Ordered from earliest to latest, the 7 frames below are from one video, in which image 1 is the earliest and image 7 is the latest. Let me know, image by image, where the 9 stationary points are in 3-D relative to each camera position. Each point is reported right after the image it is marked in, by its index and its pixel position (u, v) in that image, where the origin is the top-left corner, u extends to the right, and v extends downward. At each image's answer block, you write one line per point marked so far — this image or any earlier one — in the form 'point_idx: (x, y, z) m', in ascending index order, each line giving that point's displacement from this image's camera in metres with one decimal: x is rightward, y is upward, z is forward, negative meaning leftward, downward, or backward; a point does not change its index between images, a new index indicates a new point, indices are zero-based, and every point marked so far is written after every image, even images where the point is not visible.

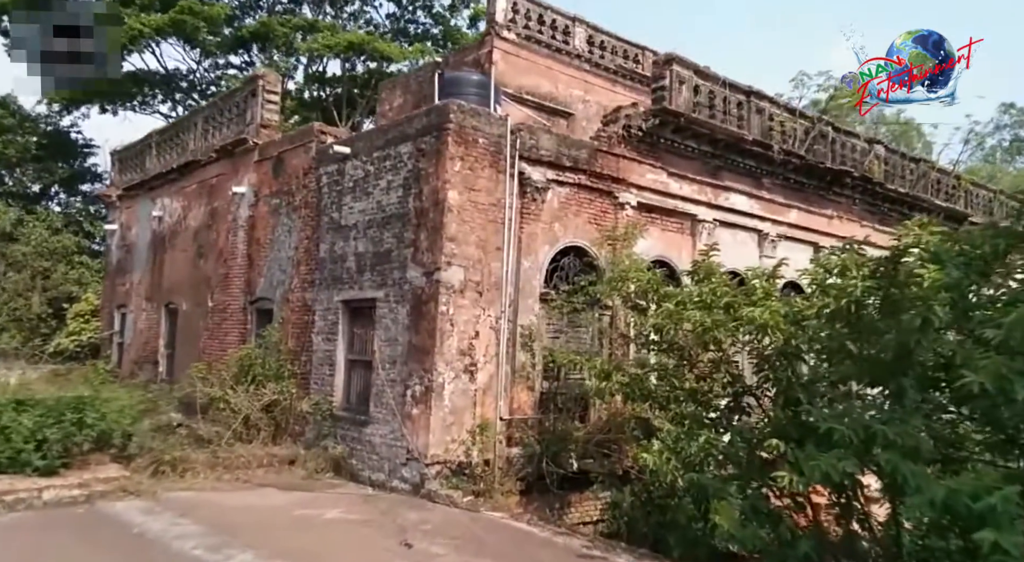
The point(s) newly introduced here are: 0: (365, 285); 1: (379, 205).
0: (-1.8, -0.1, +10.5) m
1: (-1.6, +0.9, +10.4) m
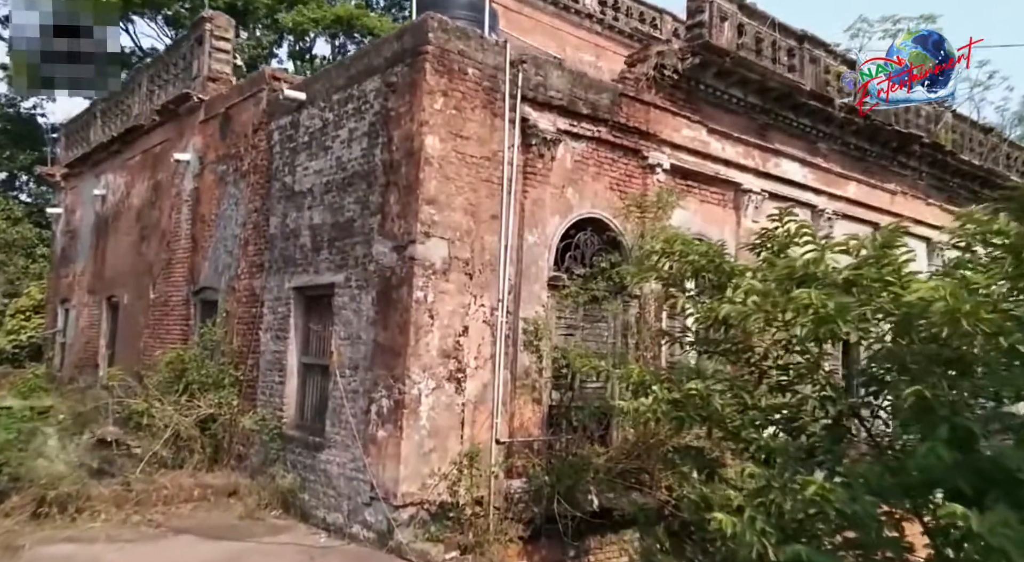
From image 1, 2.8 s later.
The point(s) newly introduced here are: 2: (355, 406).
0: (-1.8, +0.1, +8.1) m
1: (-1.6, +1.1, +8.0) m
2: (-1.3, -1.1, +7.4) m
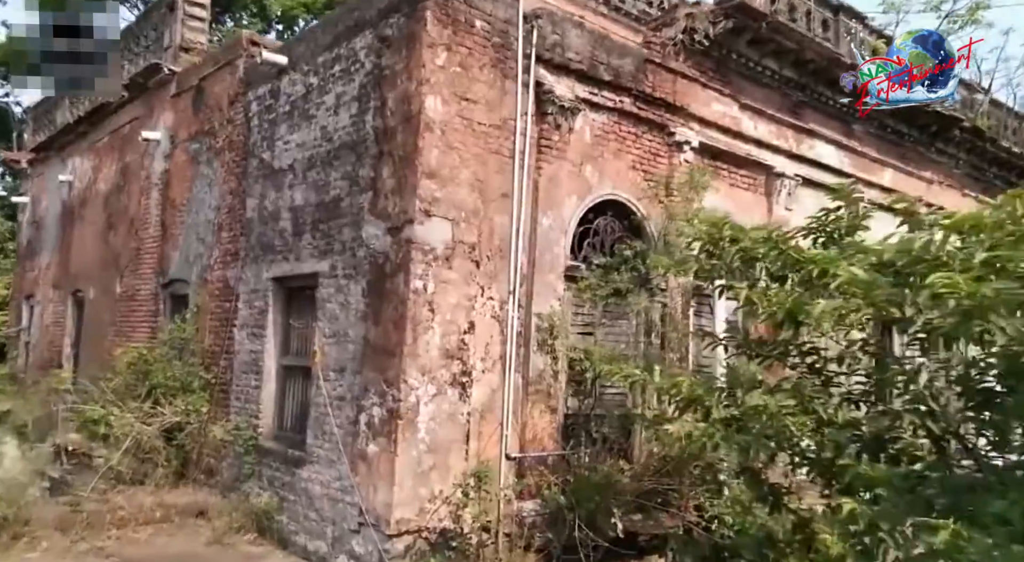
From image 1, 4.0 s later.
0: (-1.7, +0.2, +7.0) m
1: (-1.5, +1.2, +6.9) m
2: (-1.2, -1.0, +6.3) m
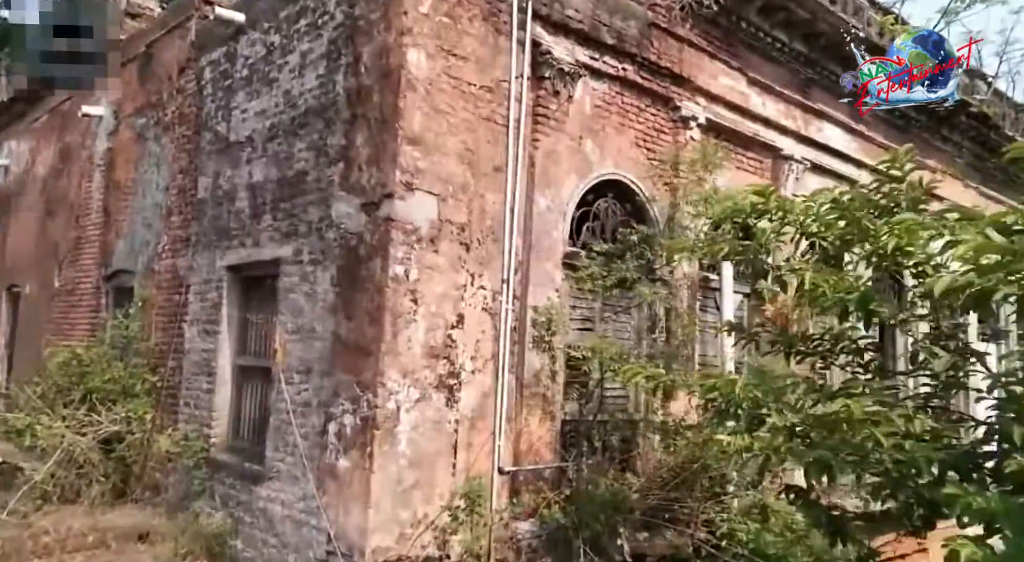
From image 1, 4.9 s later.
0: (-1.7, +0.3, +6.1) m
1: (-1.5, +1.3, +6.0) m
2: (-1.3, -0.9, +5.4) m
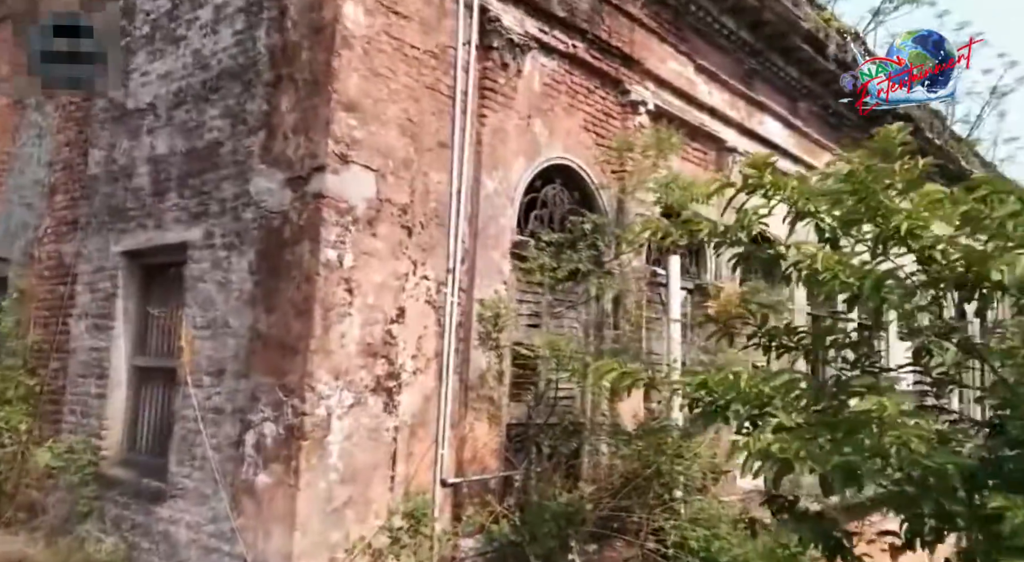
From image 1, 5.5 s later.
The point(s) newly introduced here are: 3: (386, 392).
0: (-2.1, +0.4, +5.3) m
1: (-1.9, +1.3, +5.2) m
2: (-1.6, -0.8, +4.7) m
3: (-0.7, -0.6, +4.6) m
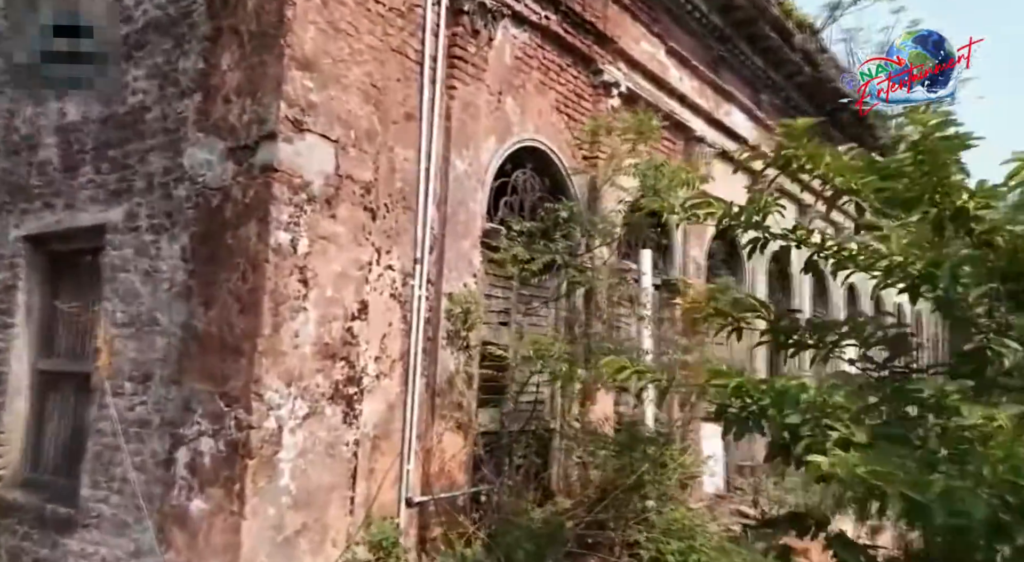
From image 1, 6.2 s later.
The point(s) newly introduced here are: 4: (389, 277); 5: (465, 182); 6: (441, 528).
0: (-2.2, +0.4, +4.5) m
1: (-2.0, +1.4, +4.5) m
2: (-1.7, -0.8, +3.9) m
3: (-0.7, -0.5, +3.9) m
4: (-0.6, 0.0, +4.2) m
5: (-0.3, +0.5, +4.8) m
6: (-0.4, -1.3, +4.5) m
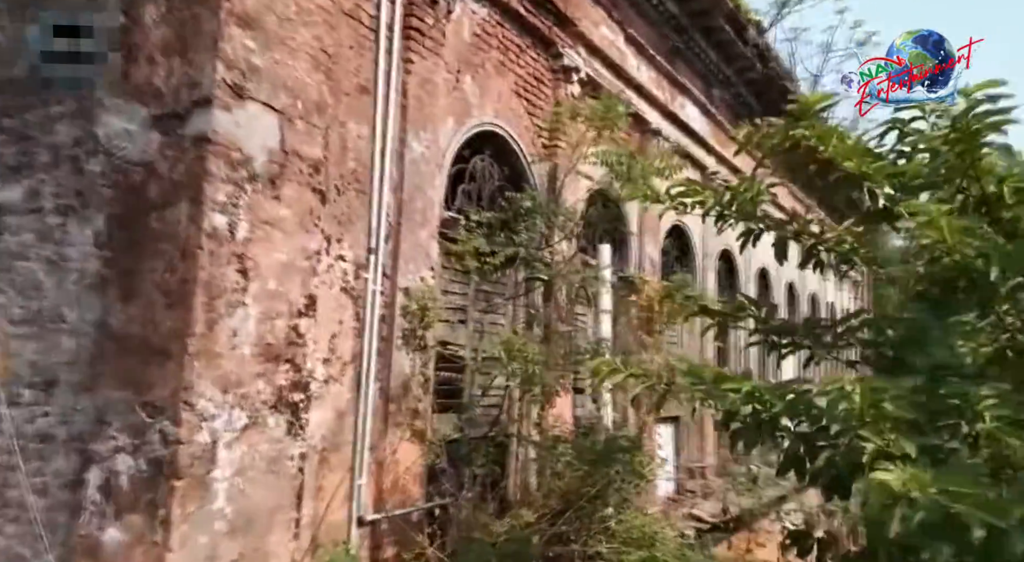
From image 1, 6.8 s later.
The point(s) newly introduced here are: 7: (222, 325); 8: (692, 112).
0: (-2.4, +0.5, +3.9) m
1: (-2.1, +1.4, +3.9) m
2: (-1.8, -0.7, +3.3) m
3: (-0.9, -0.5, +3.4) m
4: (-0.7, +0.1, +3.7) m
5: (-0.4, +0.6, +4.3) m
6: (-0.5, -1.2, +4.0) m
7: (-1.0, -0.2, +3.2) m
8: (+1.7, +1.6, +8.1) m
